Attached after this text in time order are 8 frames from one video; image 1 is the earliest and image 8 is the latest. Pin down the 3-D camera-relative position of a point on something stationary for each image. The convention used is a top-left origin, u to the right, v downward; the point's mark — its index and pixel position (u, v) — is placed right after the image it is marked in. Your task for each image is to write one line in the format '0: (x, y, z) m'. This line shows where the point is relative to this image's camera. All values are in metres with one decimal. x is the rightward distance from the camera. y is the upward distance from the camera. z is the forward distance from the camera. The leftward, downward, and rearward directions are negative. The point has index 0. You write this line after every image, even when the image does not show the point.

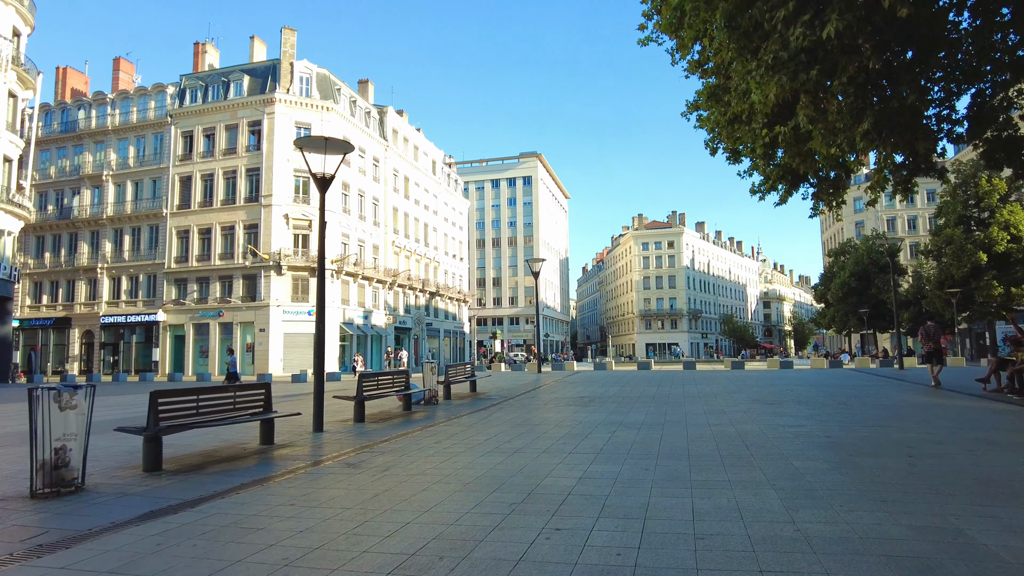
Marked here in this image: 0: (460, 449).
0: (-0.7, -2.1, +8.2) m
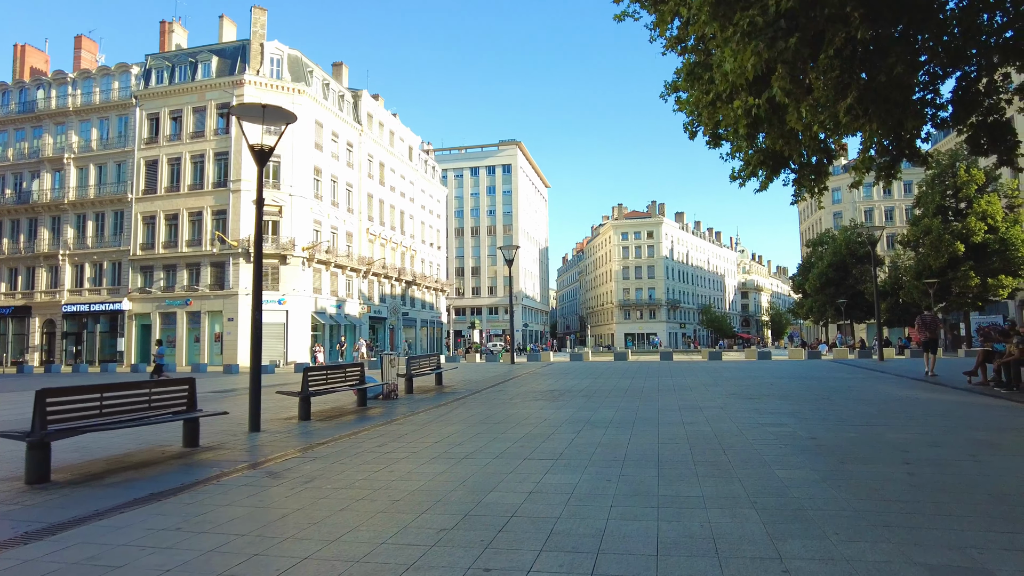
0: (-1.3, -2.0, +7.2) m
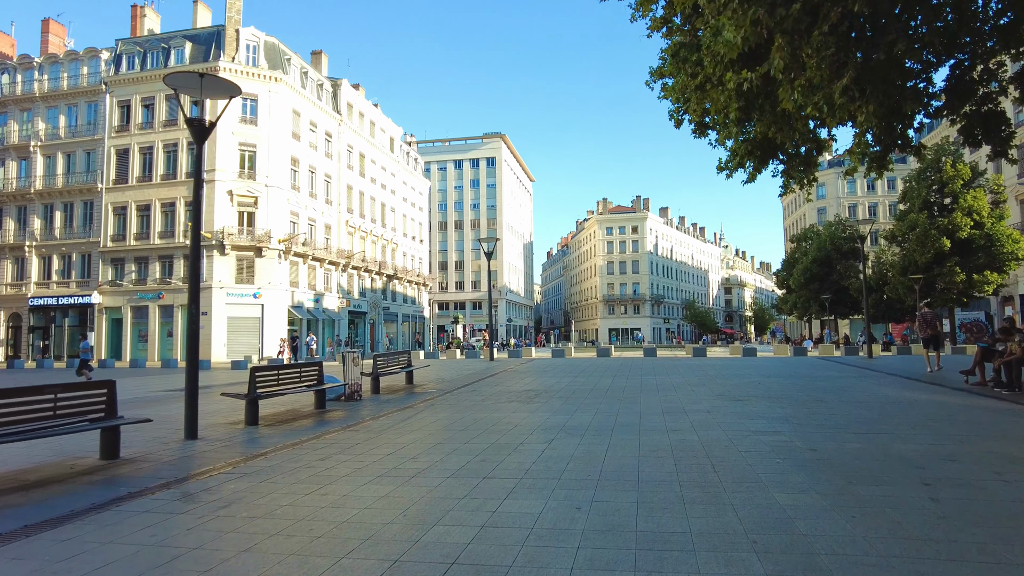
0: (-1.7, -1.9, +6.3) m
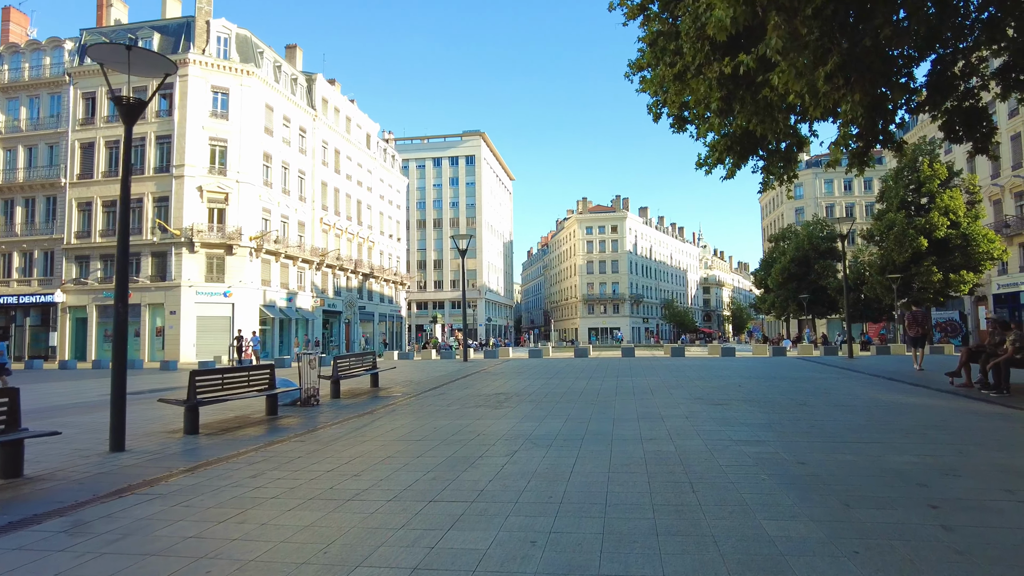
0: (-2.1, -1.8, +5.5) m
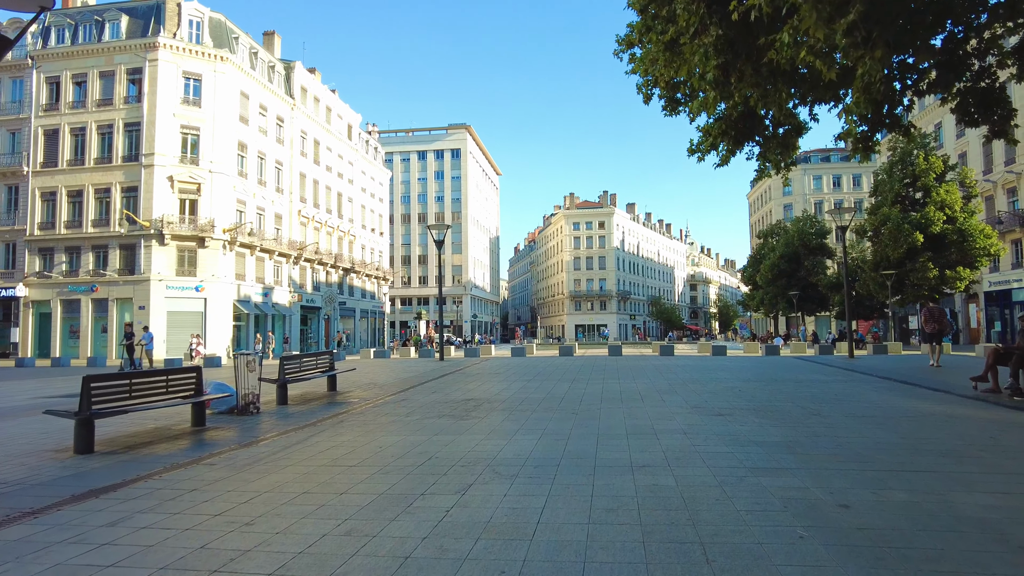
0: (-2.5, -1.7, +4.0) m
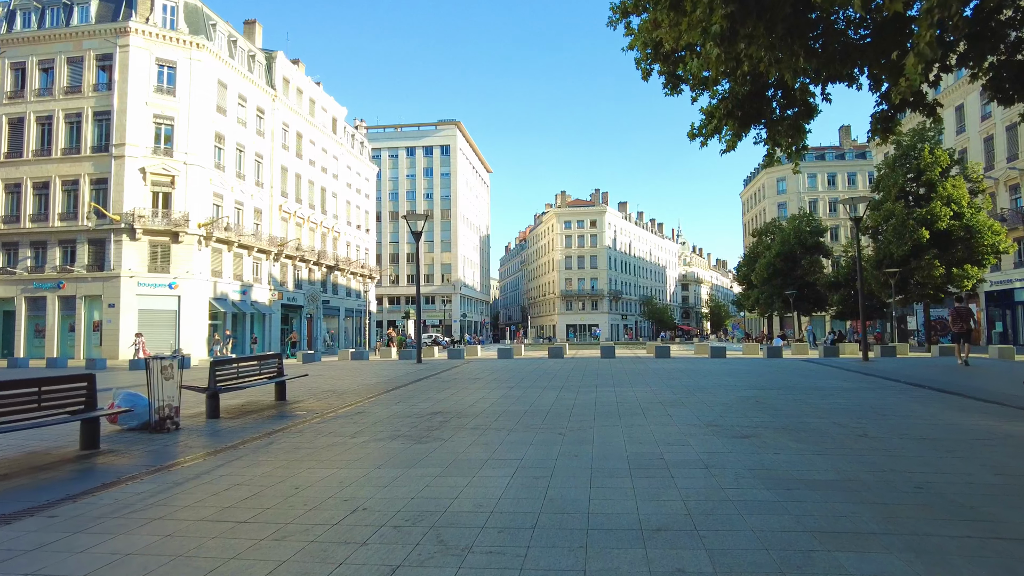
0: (-2.7, -1.6, +2.1) m
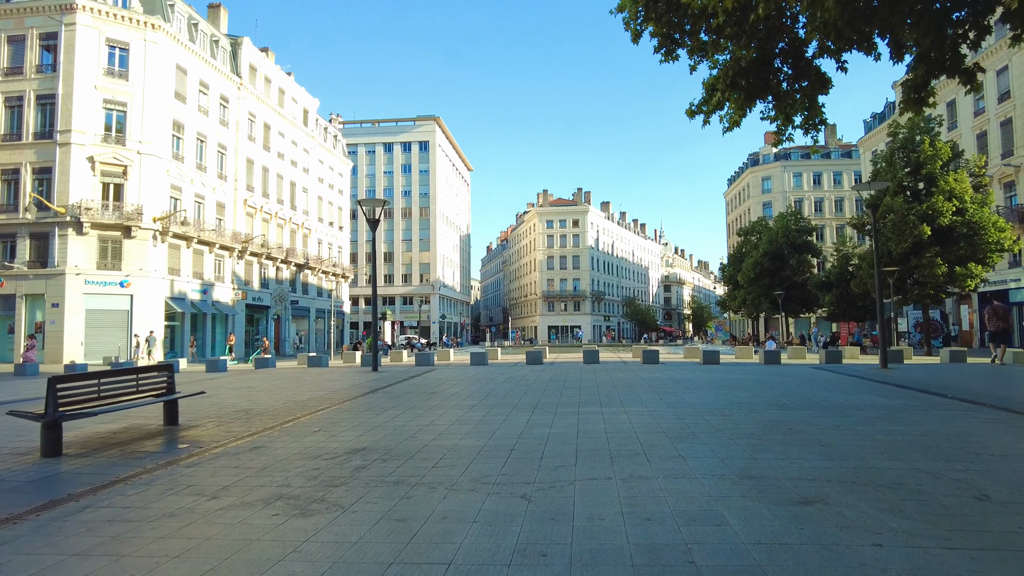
0: (-3.1, -1.4, -0.5) m
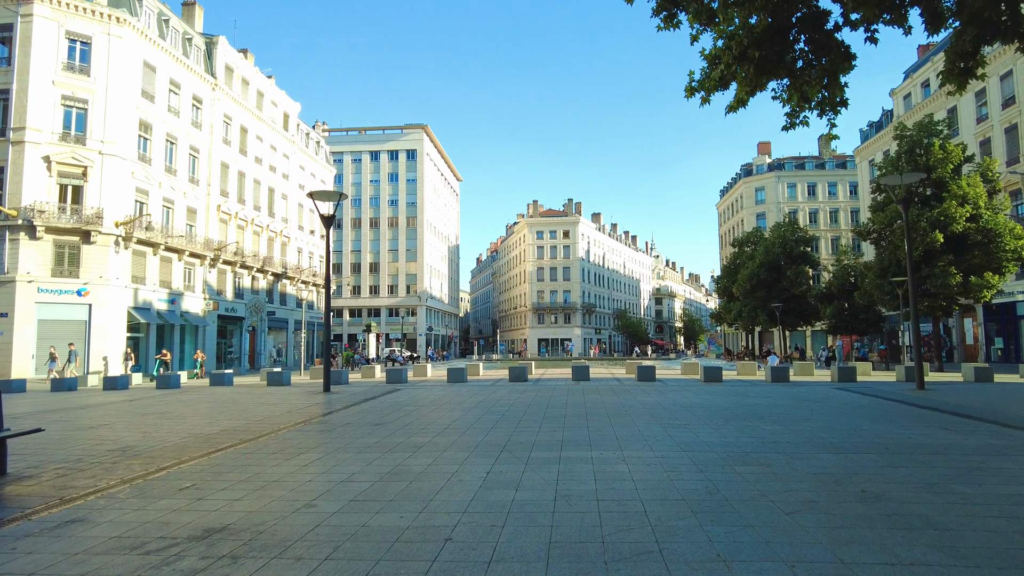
0: (-3.4, -1.2, -3.0) m
